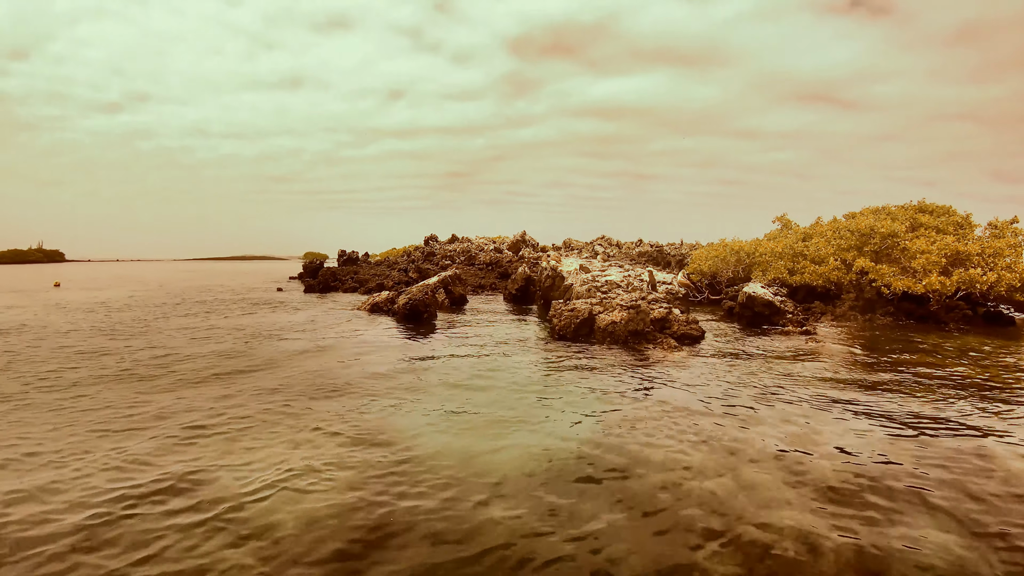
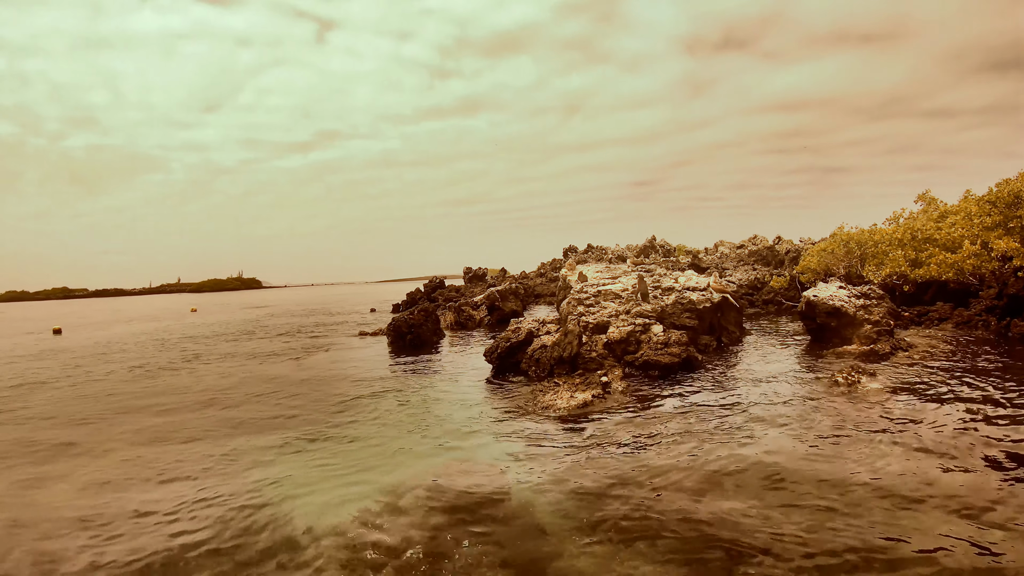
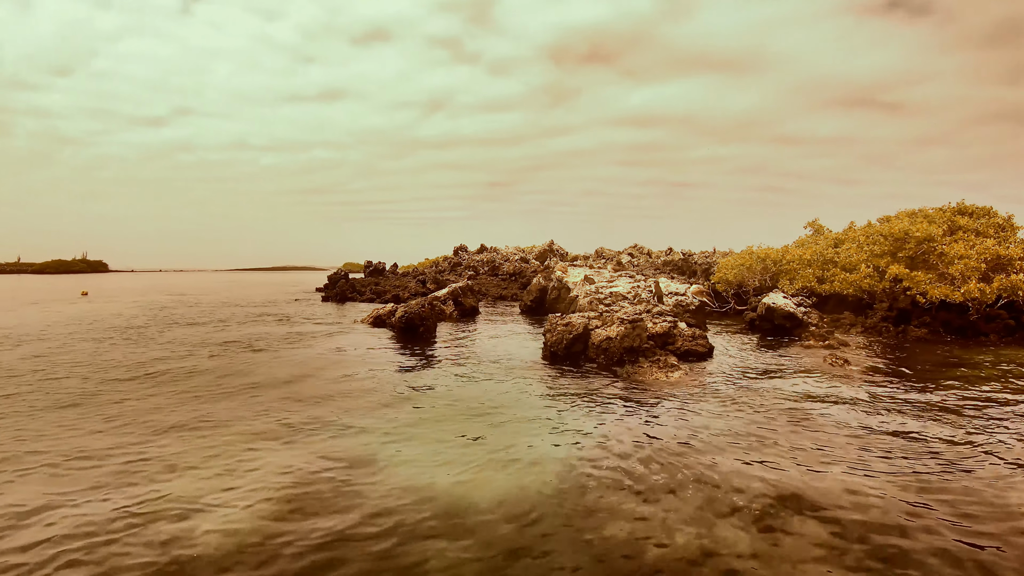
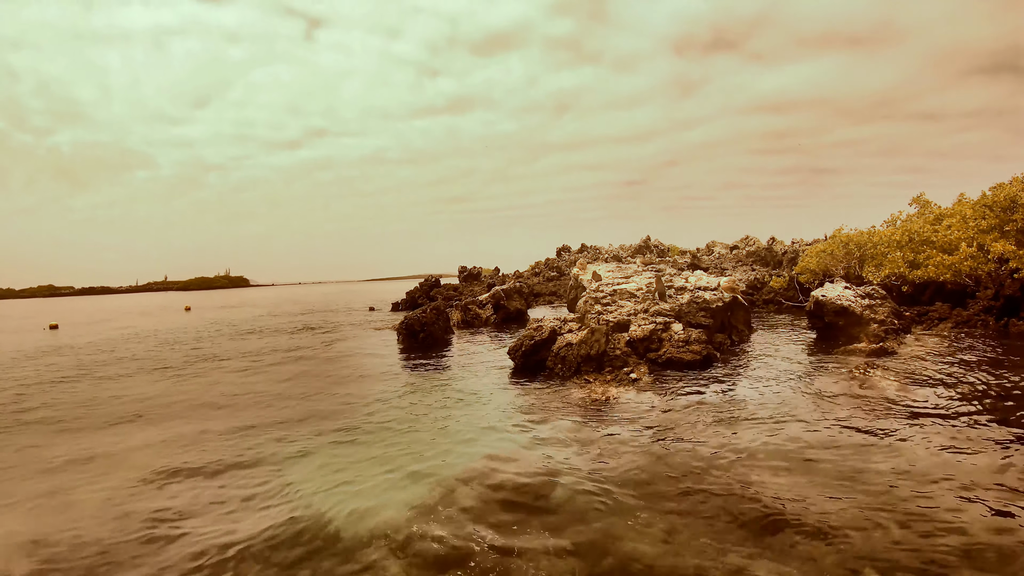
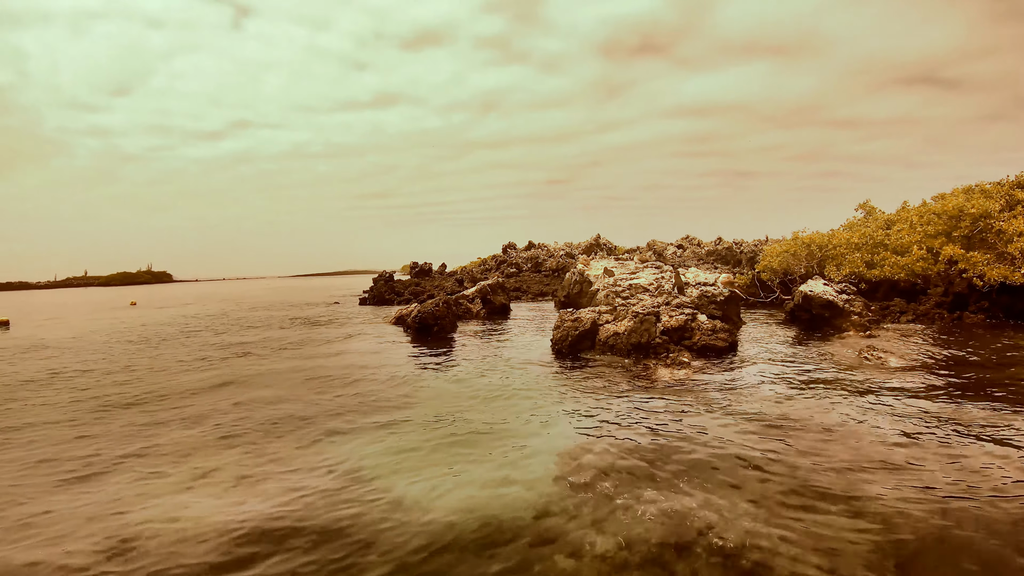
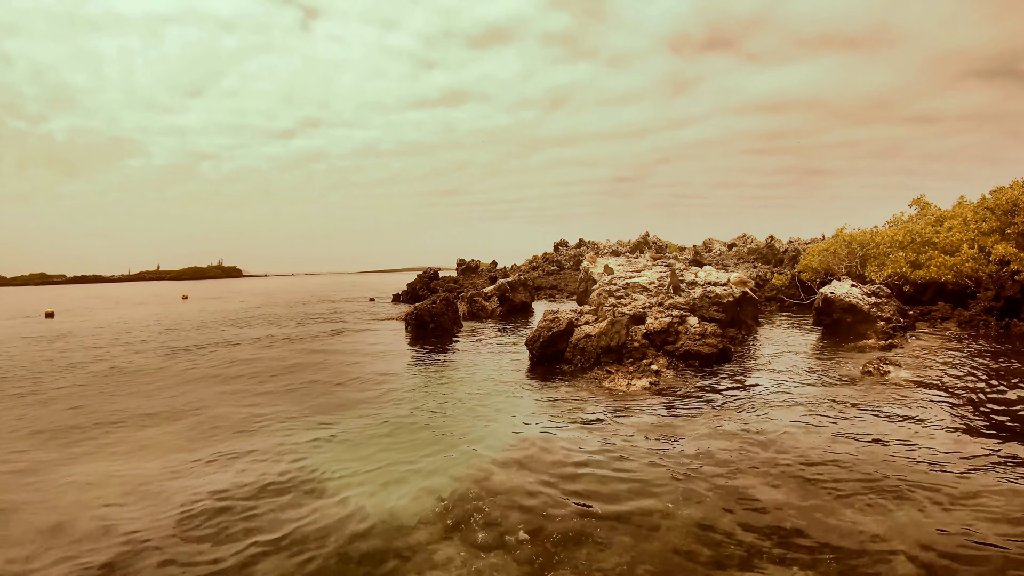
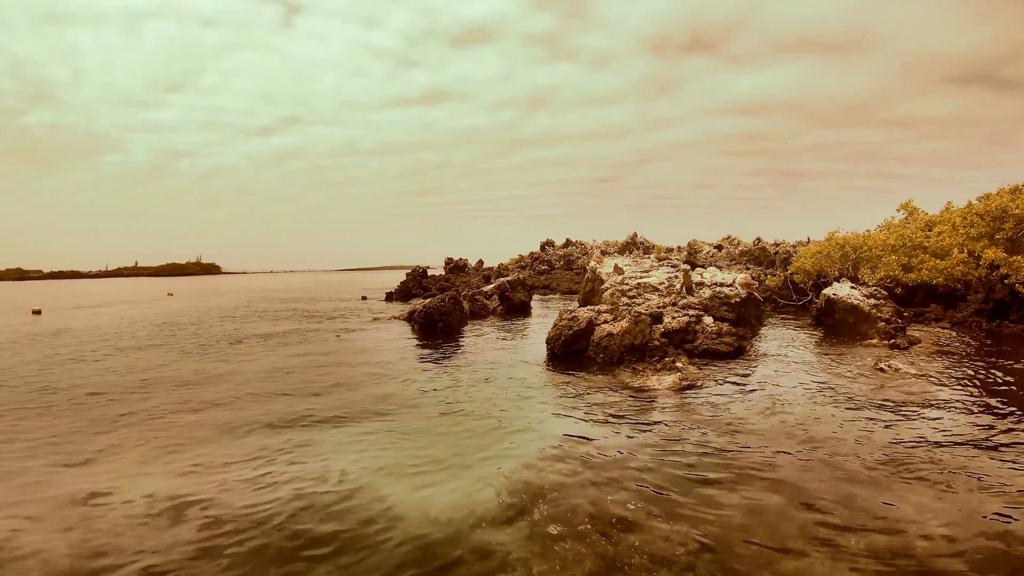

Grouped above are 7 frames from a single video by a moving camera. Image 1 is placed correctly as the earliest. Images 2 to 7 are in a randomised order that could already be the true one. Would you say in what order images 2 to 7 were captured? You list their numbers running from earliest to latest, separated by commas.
3, 5, 7, 6, 4, 2
